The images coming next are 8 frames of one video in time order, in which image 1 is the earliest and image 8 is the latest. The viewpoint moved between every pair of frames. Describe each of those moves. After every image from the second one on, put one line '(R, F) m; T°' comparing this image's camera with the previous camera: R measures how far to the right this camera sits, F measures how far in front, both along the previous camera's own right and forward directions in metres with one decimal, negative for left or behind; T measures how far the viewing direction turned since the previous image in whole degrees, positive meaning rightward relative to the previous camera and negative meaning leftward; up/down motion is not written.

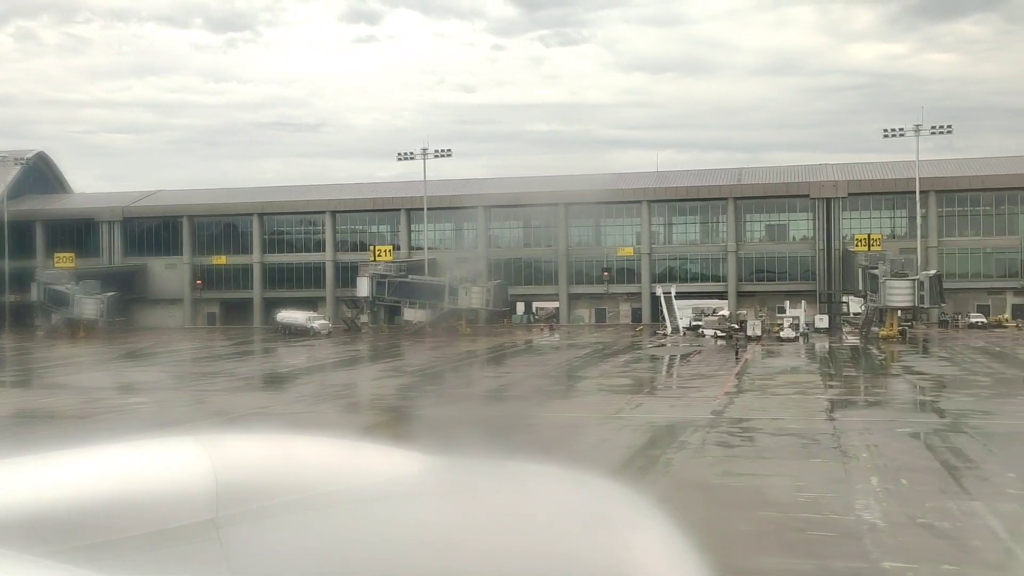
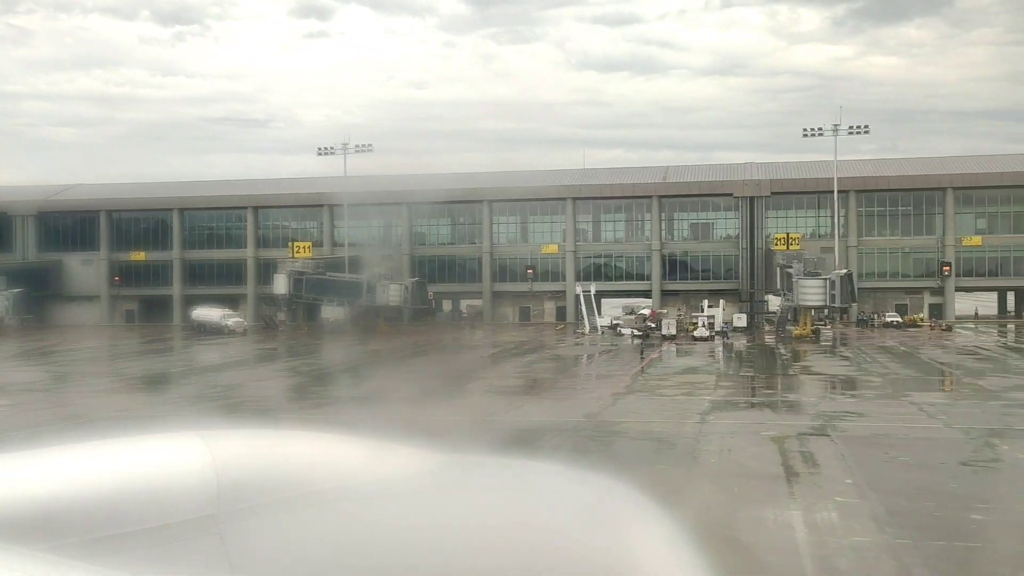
(+2.4, +0.9) m; +3°
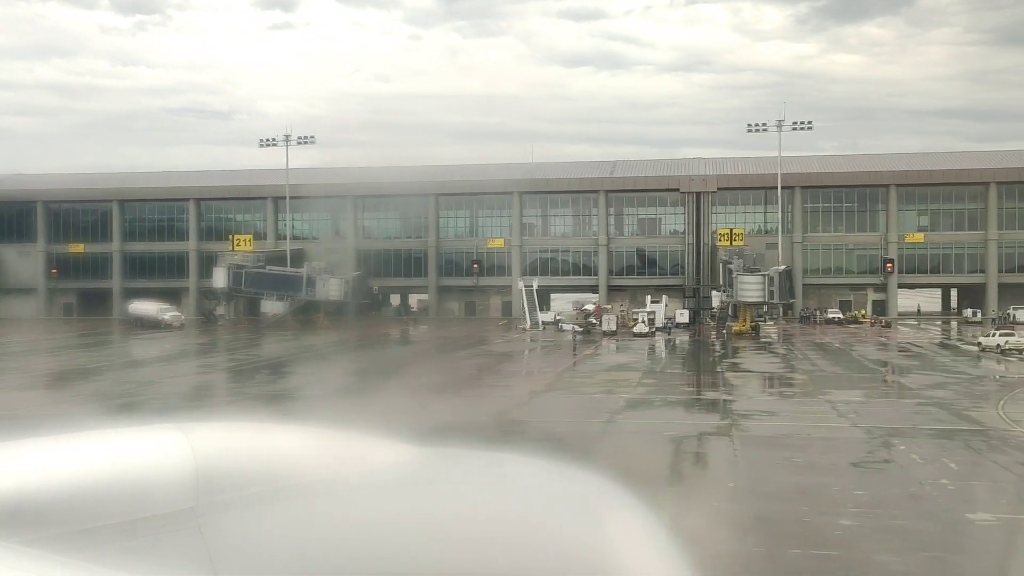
(+1.6, +0.6) m; +2°
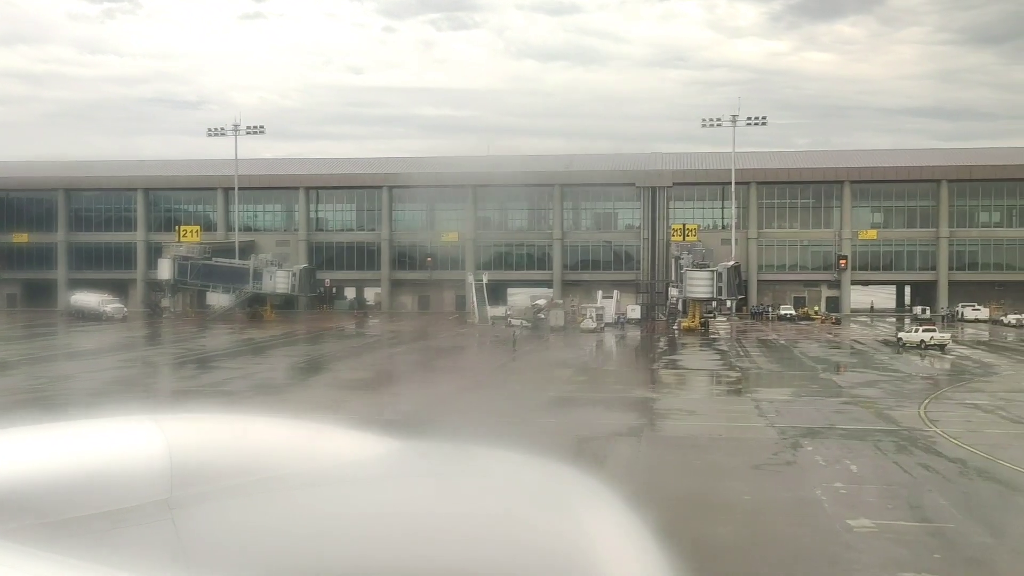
(+1.5, +0.6) m; +2°
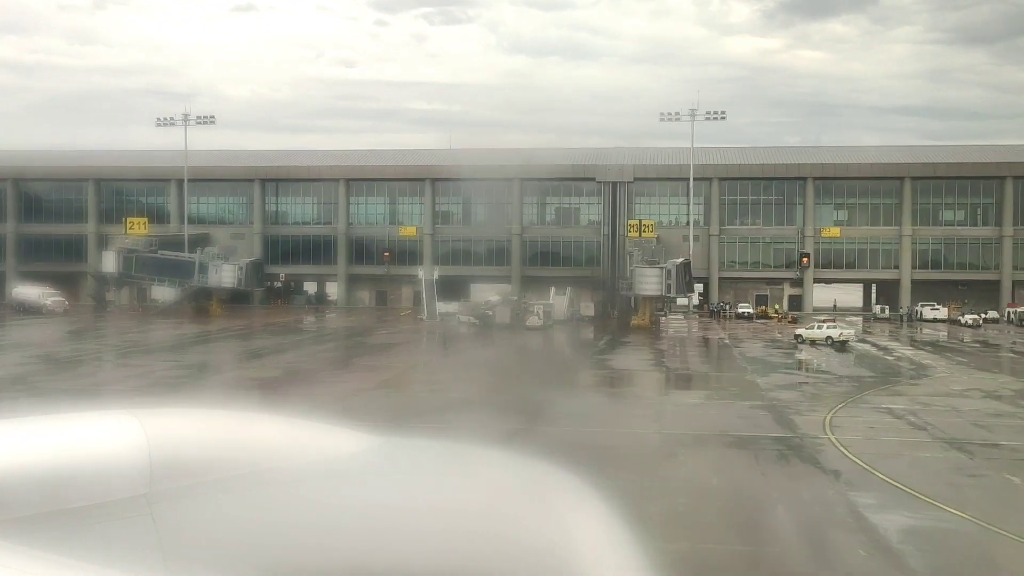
(+2.5, +1.1) m; 0°
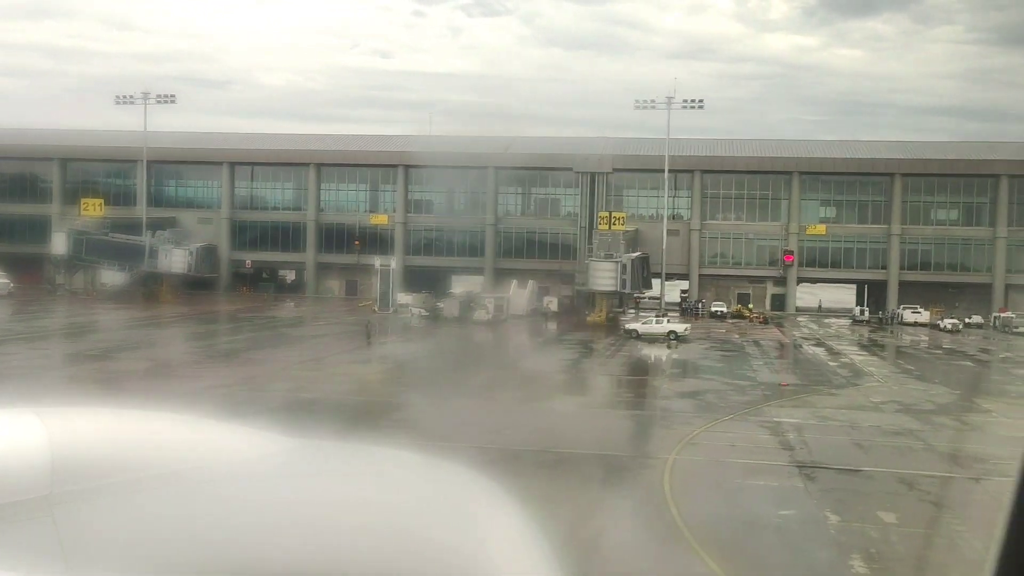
(+4.0, +2.0) m; -2°
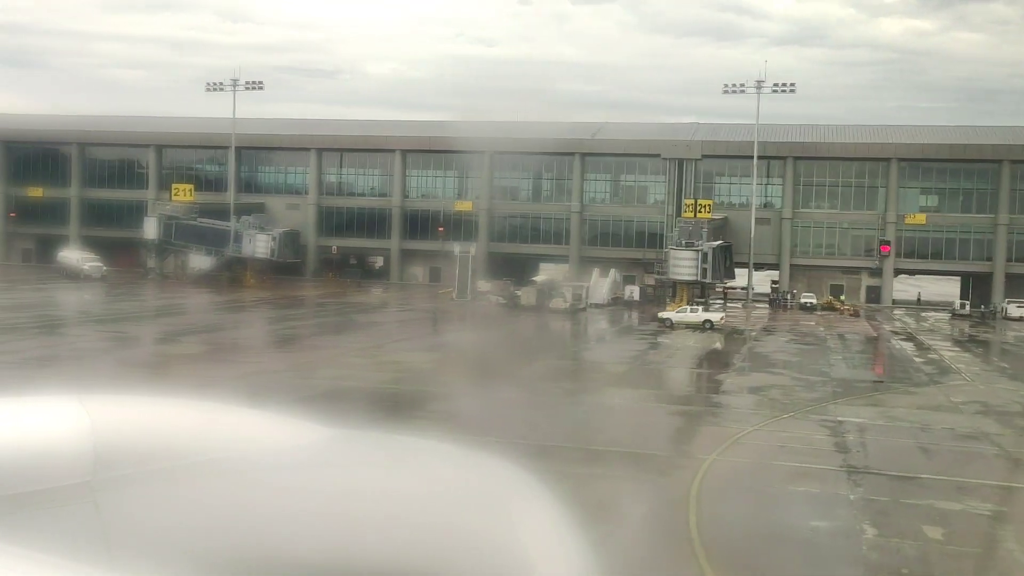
(+1.1, +0.6) m; -7°
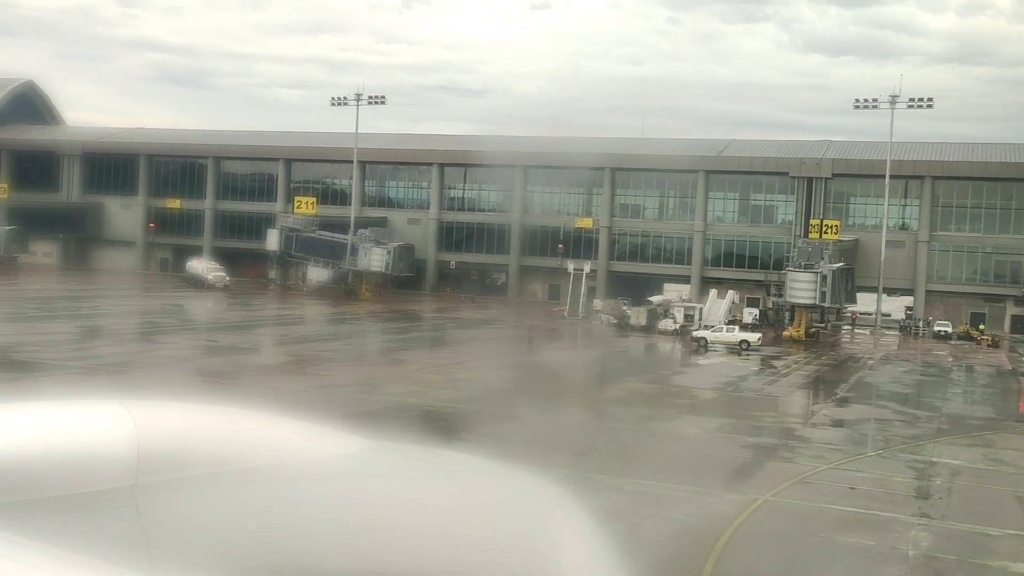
(+1.4, +0.4) m; -10°
